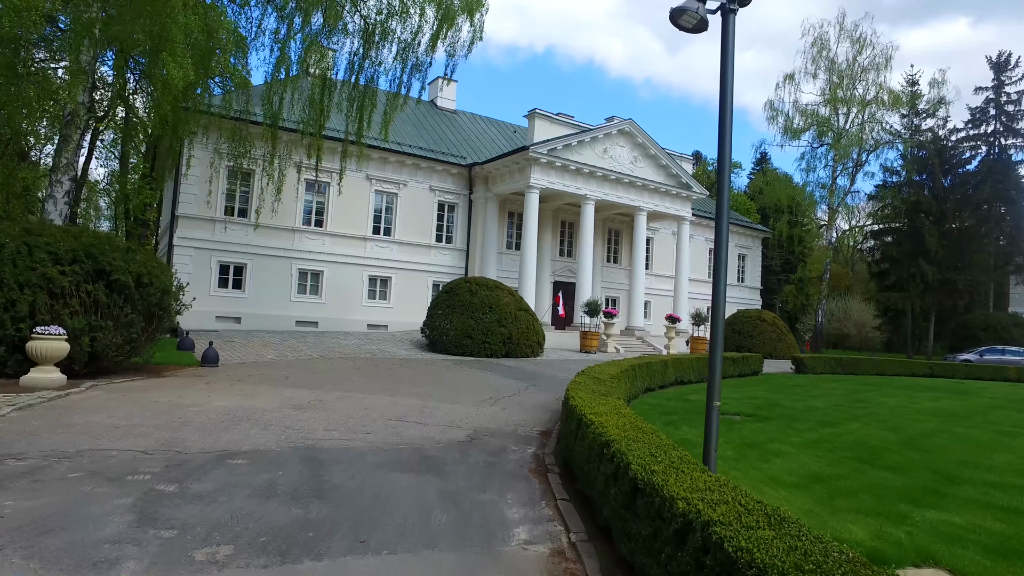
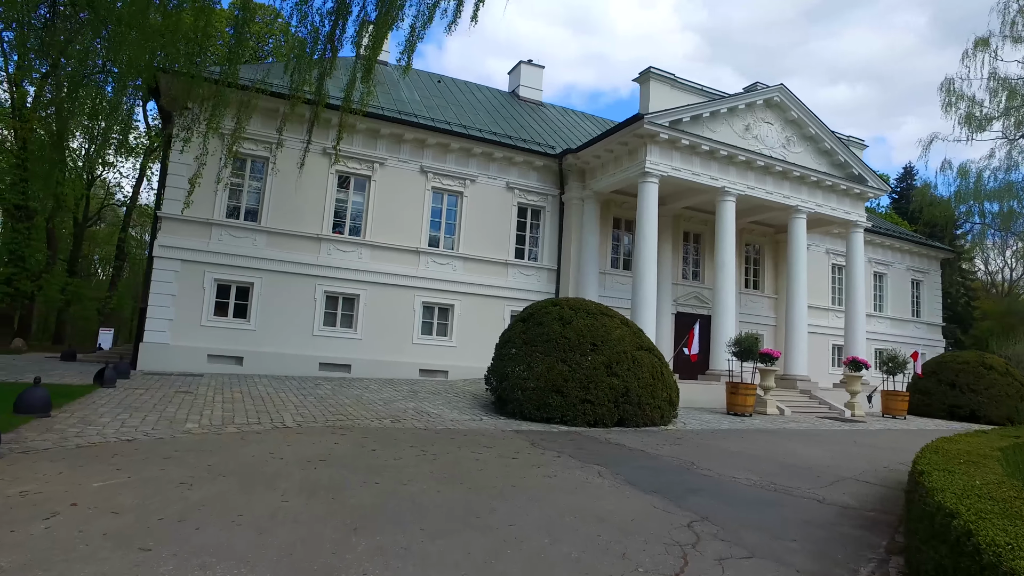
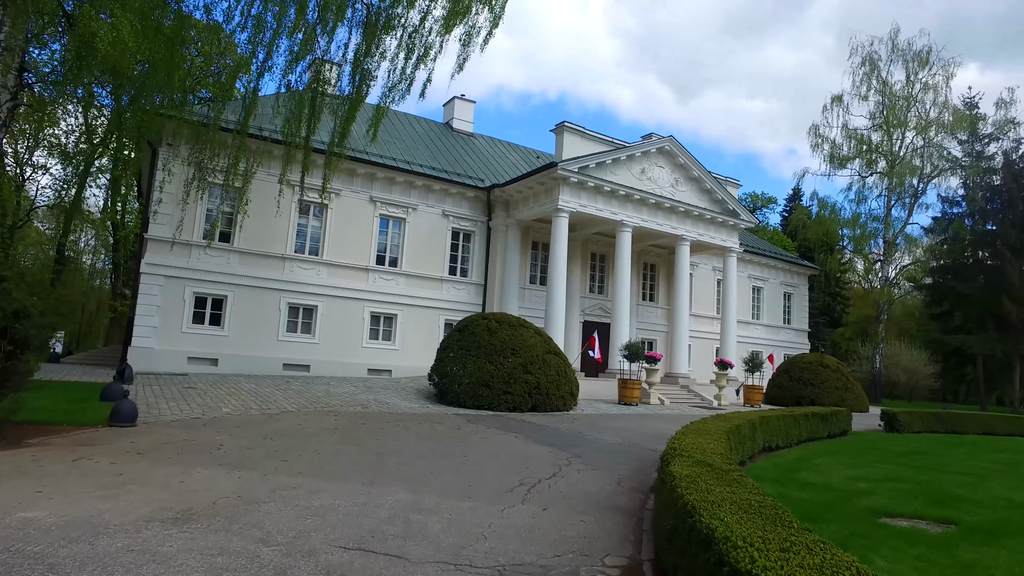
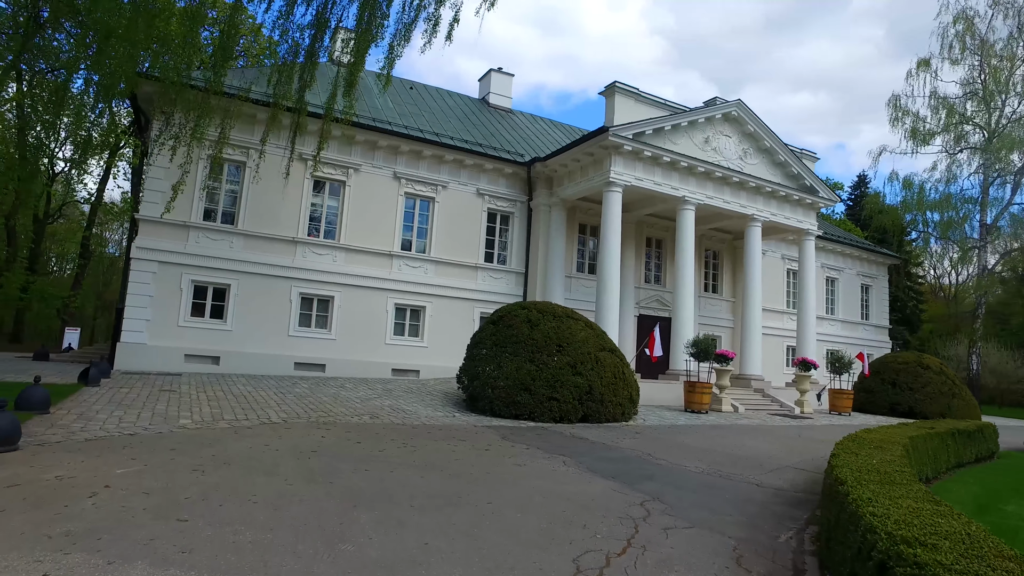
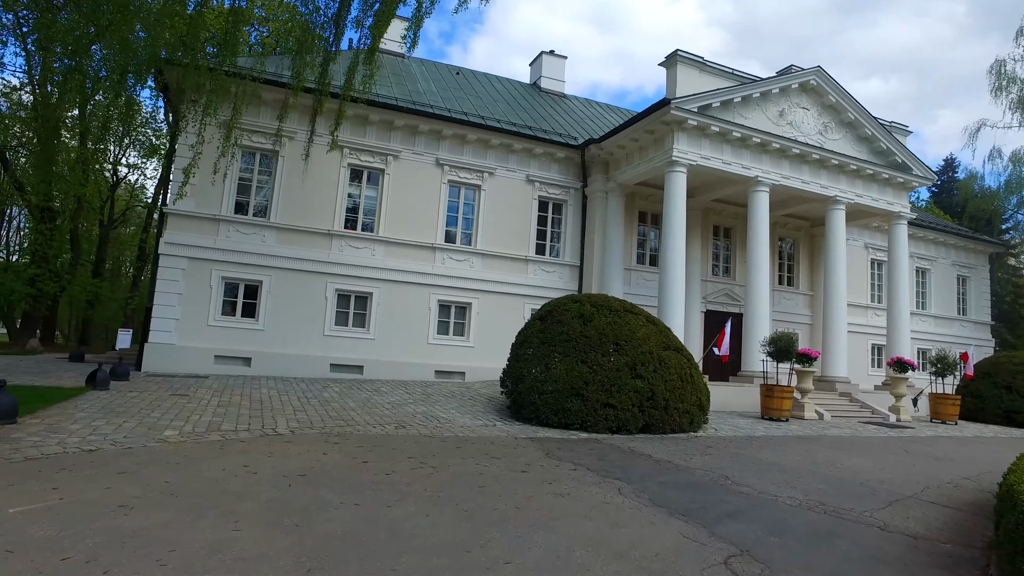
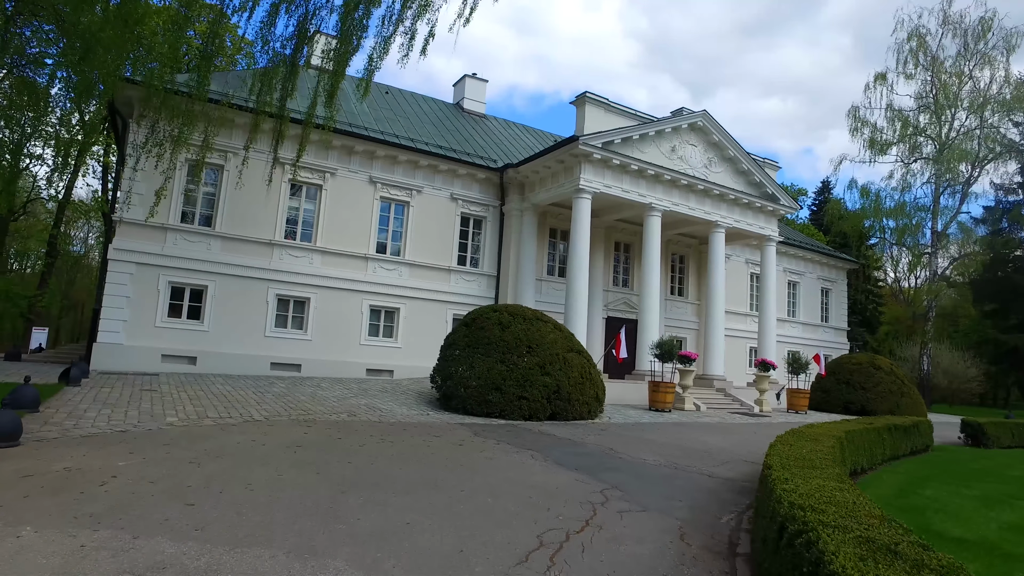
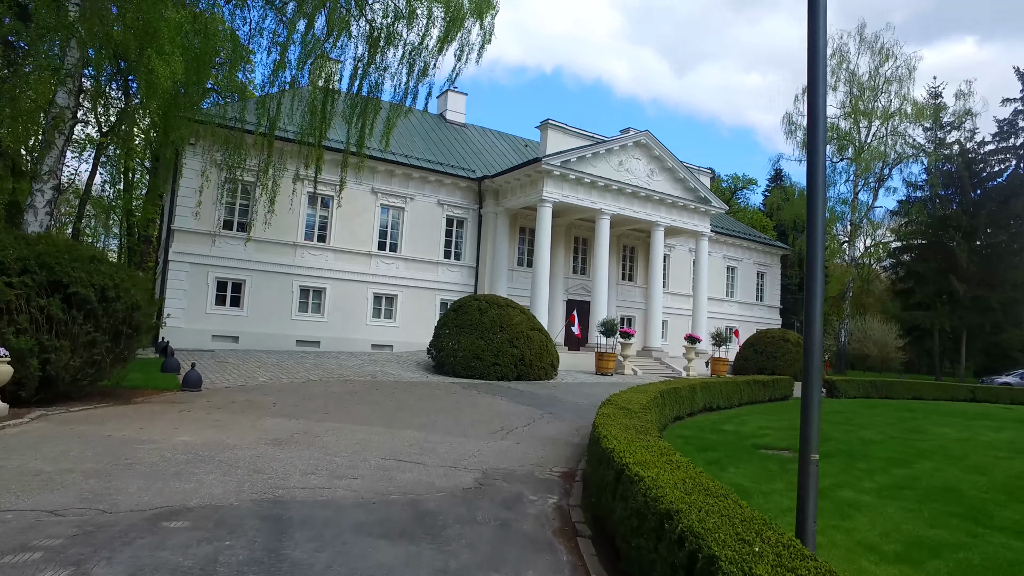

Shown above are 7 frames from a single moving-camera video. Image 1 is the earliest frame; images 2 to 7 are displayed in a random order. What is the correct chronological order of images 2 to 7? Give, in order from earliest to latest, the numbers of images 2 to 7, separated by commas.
7, 3, 6, 4, 2, 5
